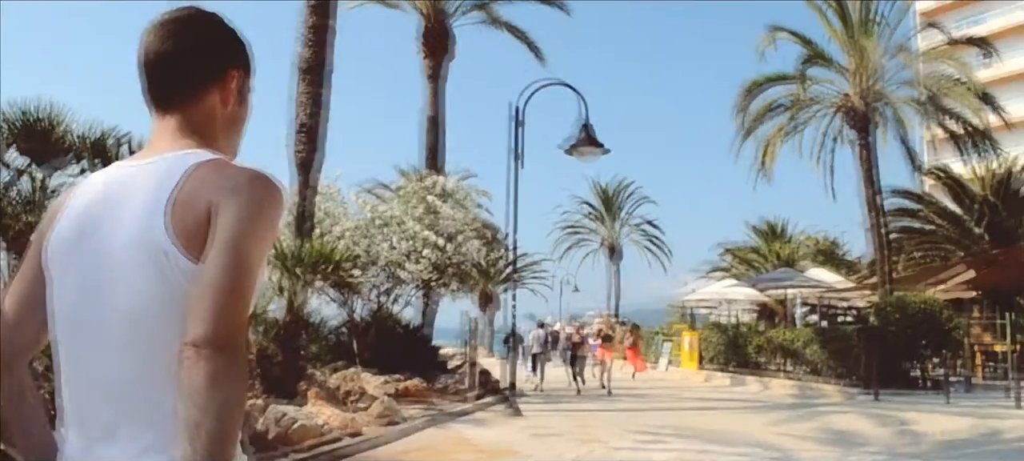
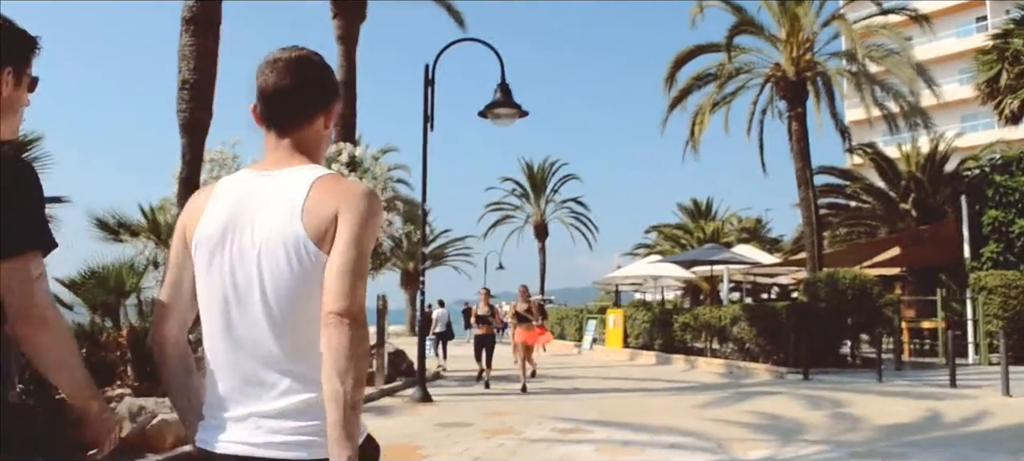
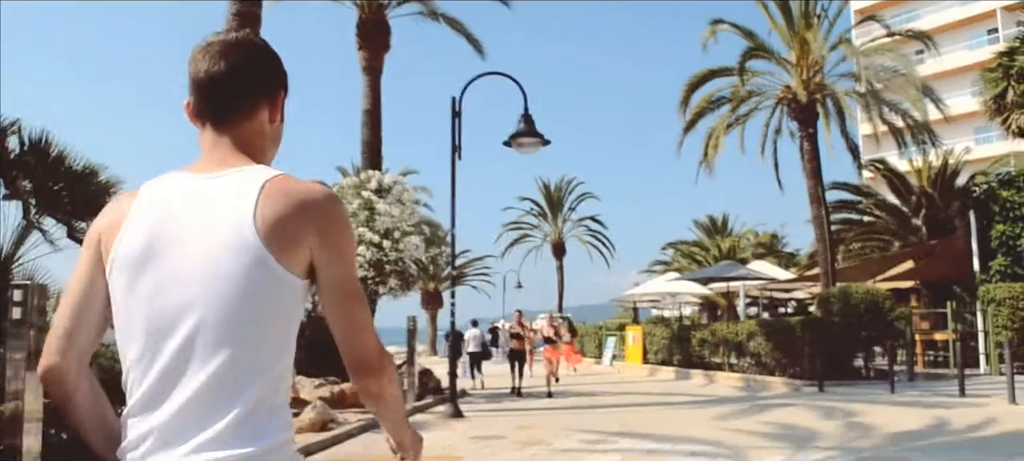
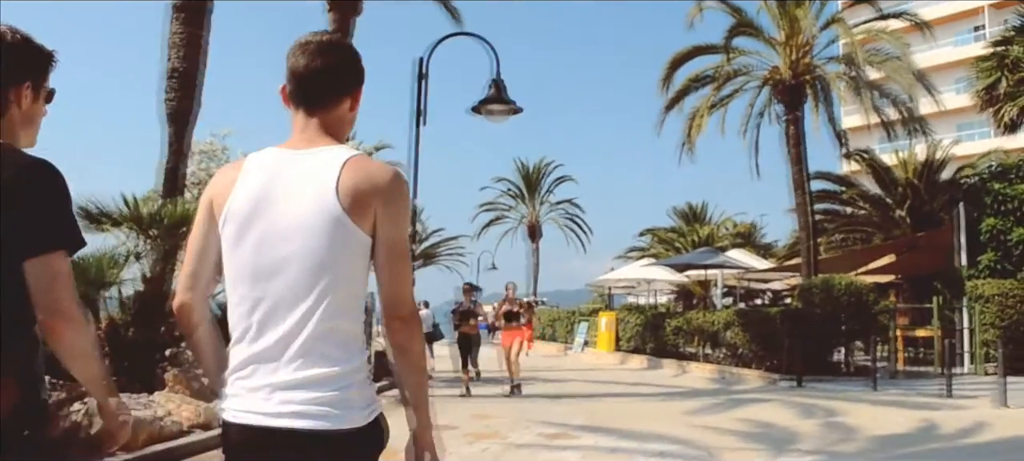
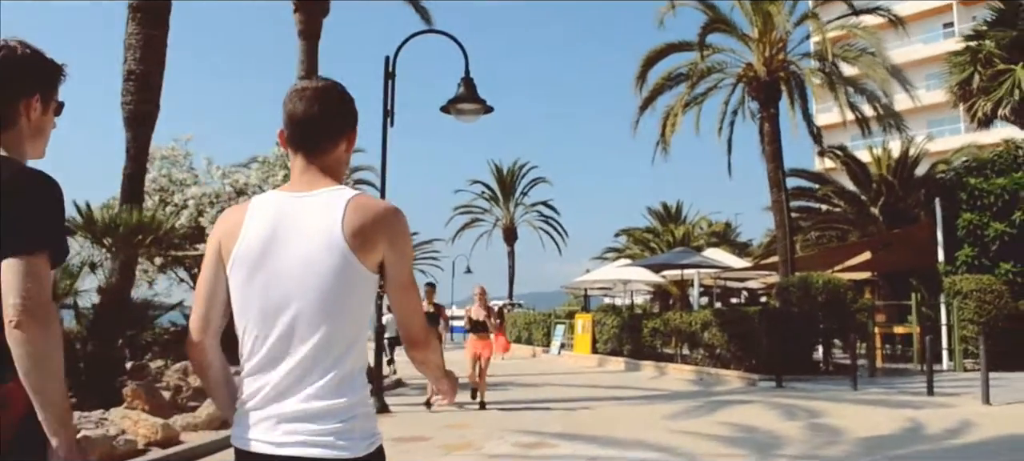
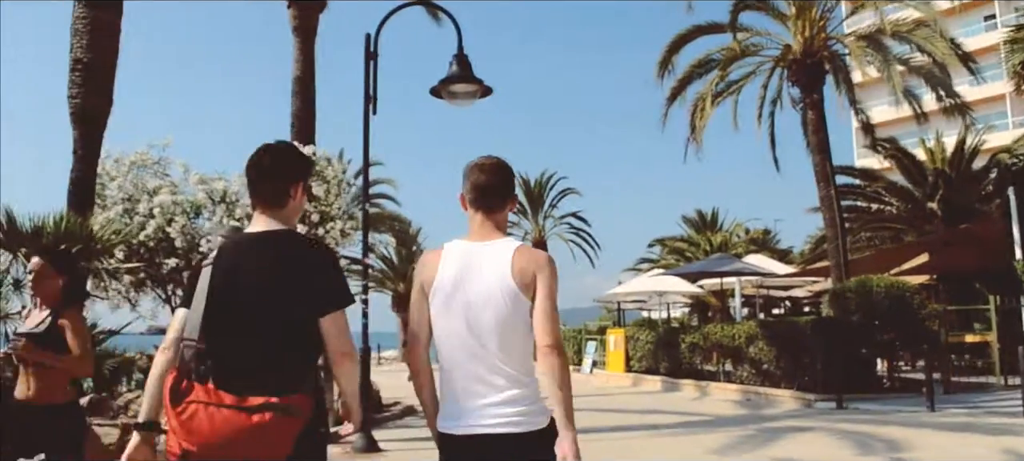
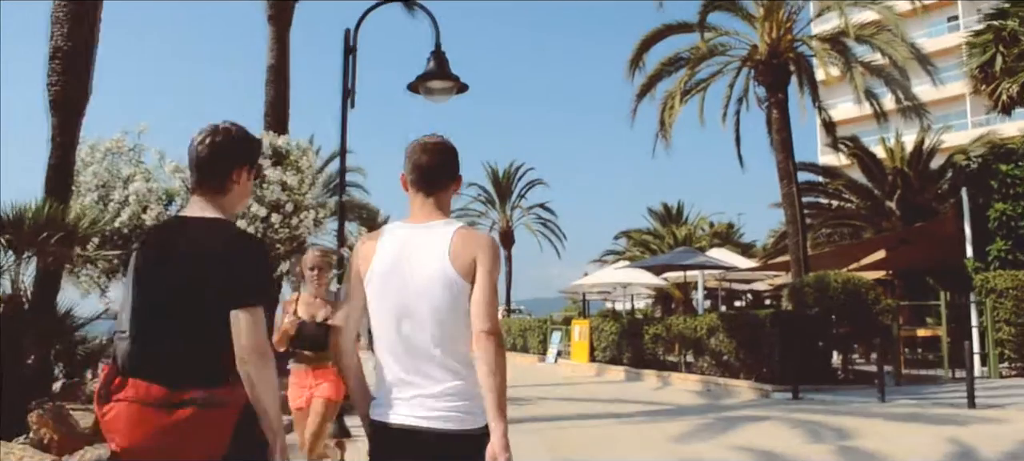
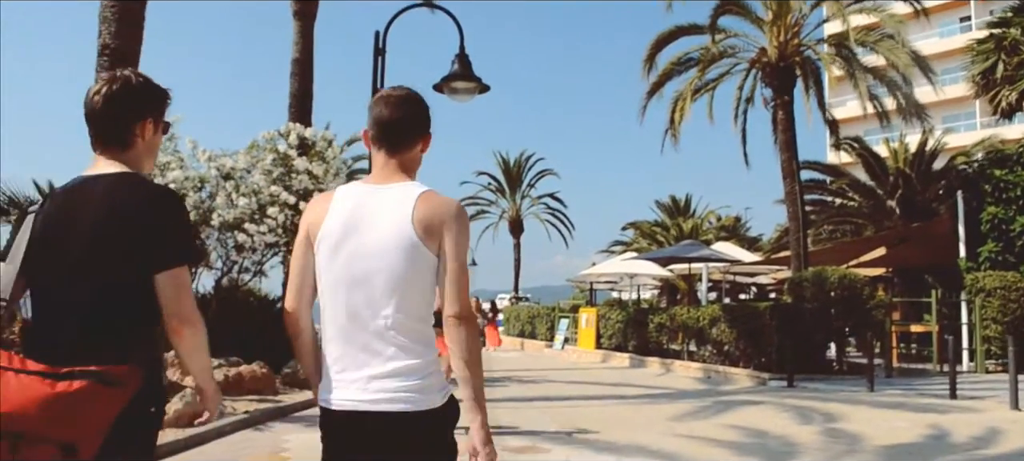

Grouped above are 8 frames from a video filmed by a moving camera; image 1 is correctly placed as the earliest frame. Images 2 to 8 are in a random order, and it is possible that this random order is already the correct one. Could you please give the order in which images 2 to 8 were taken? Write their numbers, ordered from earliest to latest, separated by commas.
3, 2, 4, 5, 8, 7, 6
